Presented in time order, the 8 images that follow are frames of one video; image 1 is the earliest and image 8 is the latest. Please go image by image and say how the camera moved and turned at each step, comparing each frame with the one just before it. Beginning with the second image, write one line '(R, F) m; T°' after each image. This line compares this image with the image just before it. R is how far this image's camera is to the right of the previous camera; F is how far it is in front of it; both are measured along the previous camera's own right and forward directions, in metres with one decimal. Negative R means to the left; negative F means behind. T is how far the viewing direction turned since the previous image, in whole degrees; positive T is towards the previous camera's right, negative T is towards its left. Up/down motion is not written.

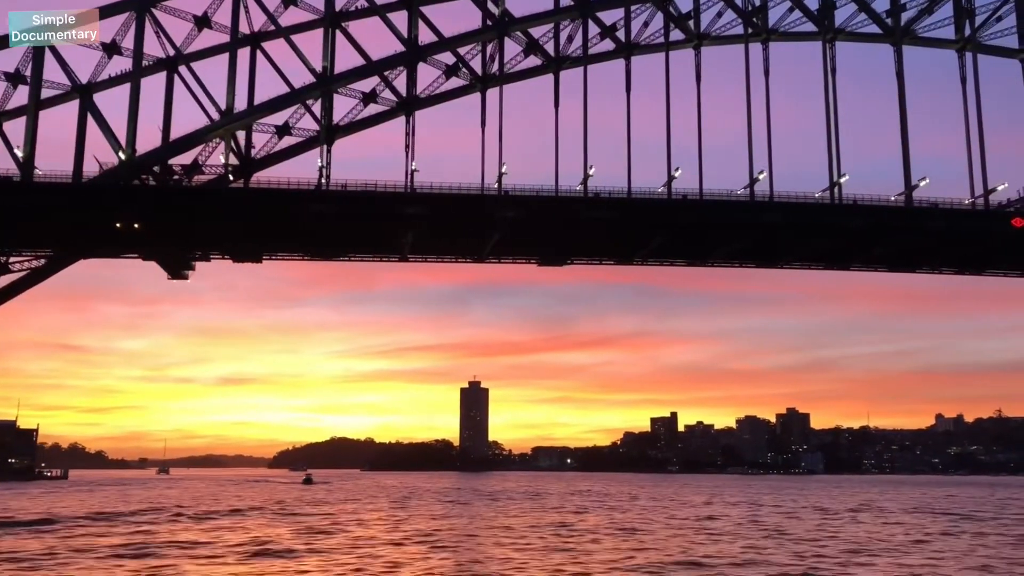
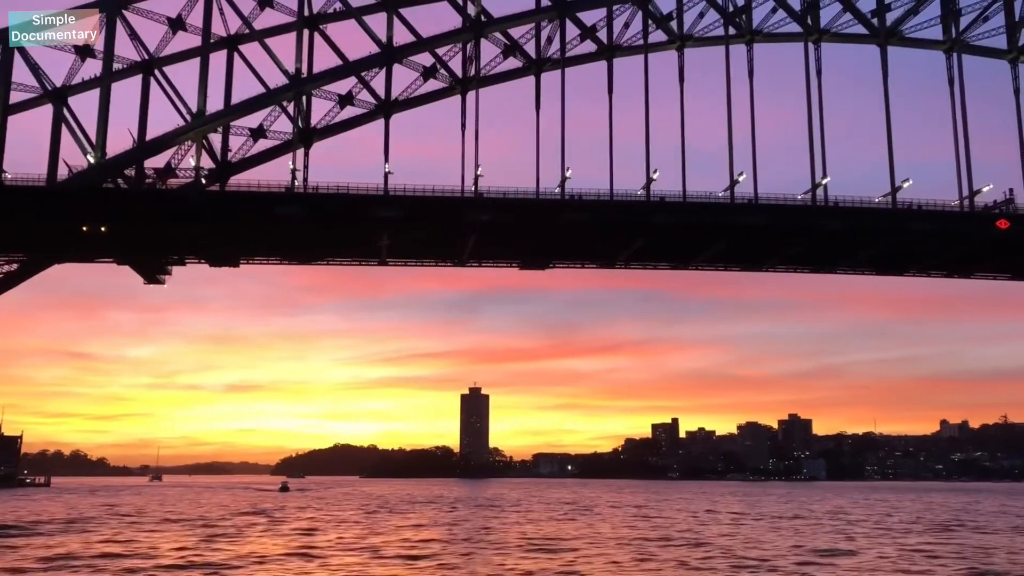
(+1.3, +0.6) m; 0°
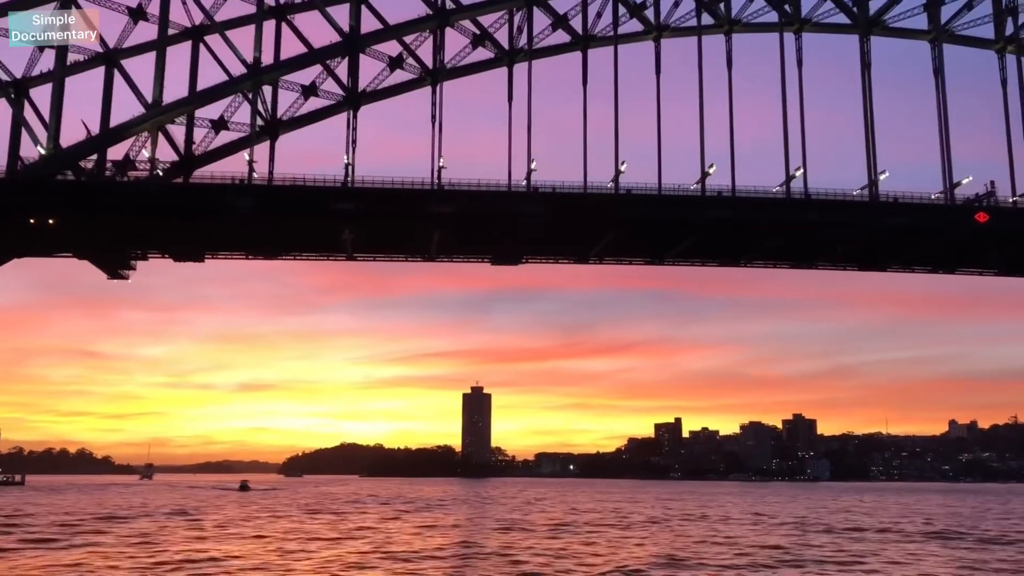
(+2.1, +1.1) m; -1°
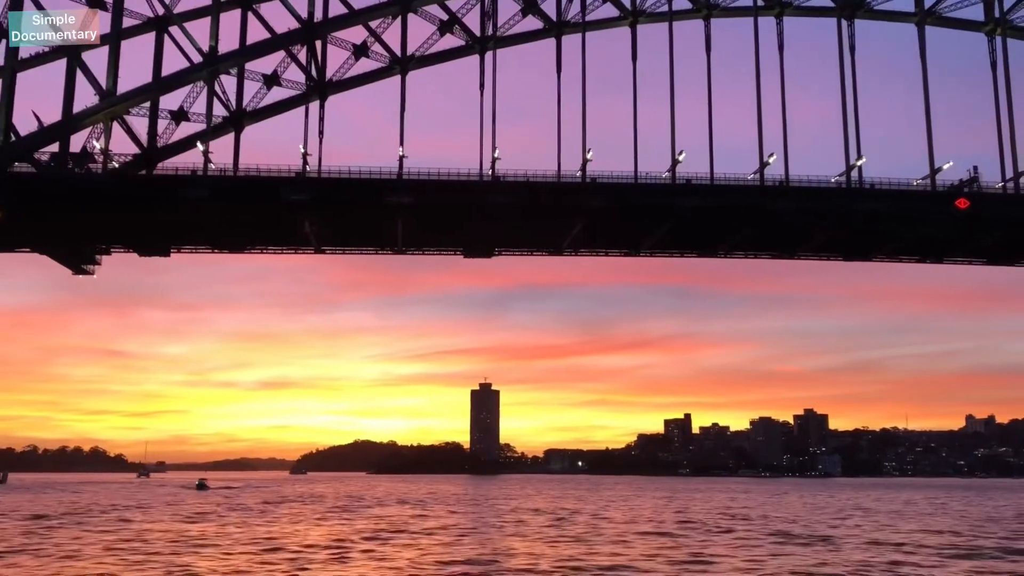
(+2.3, +1.2) m; -1°
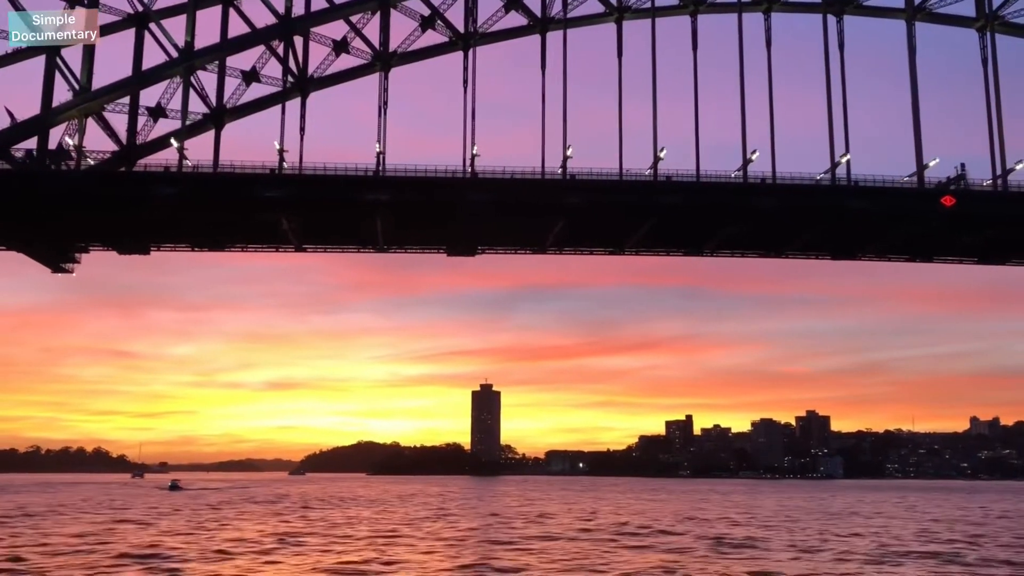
(+1.1, +0.5) m; 0°
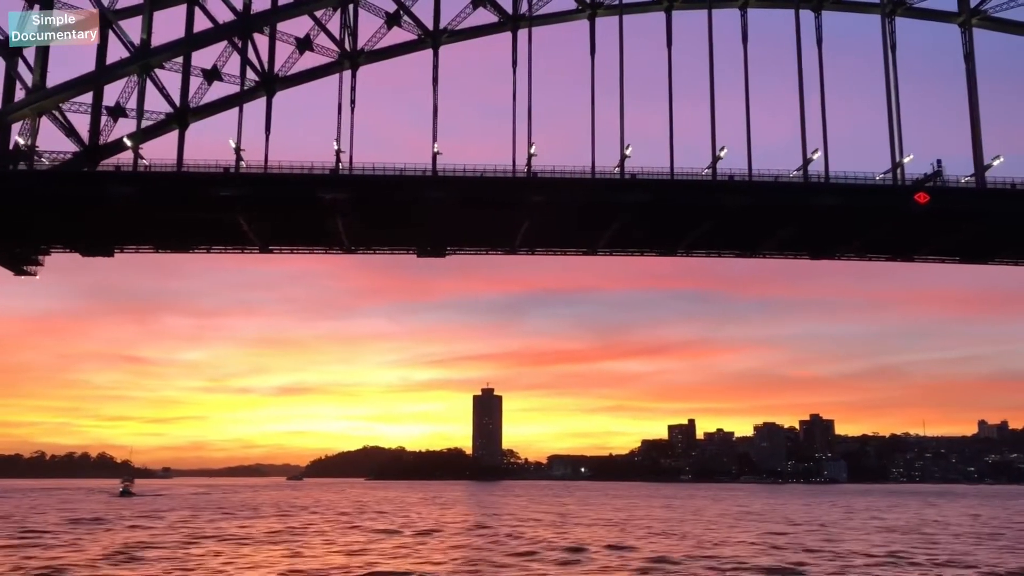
(+1.9, +0.9) m; -1°
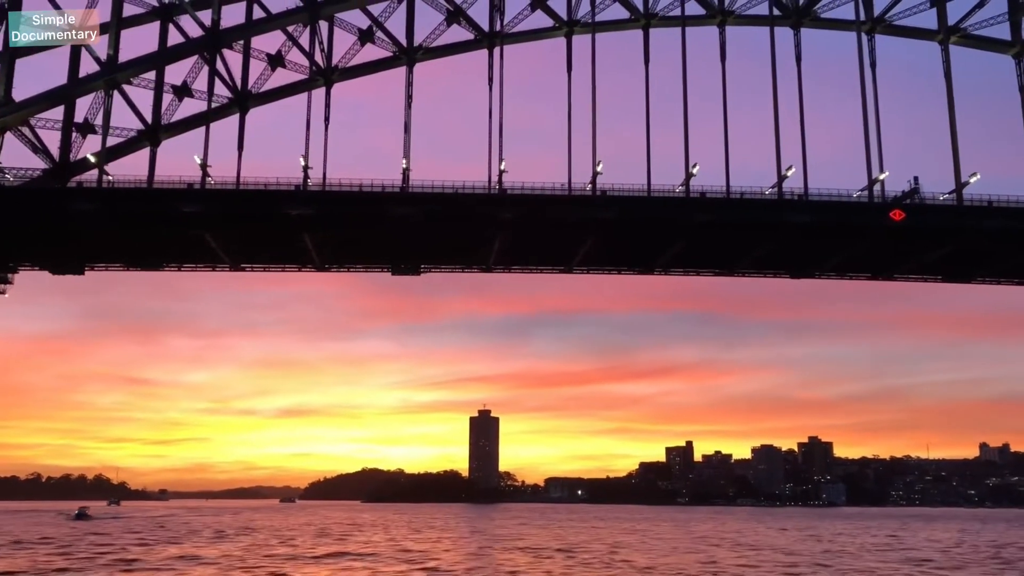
(+1.3, +0.6) m; 0°
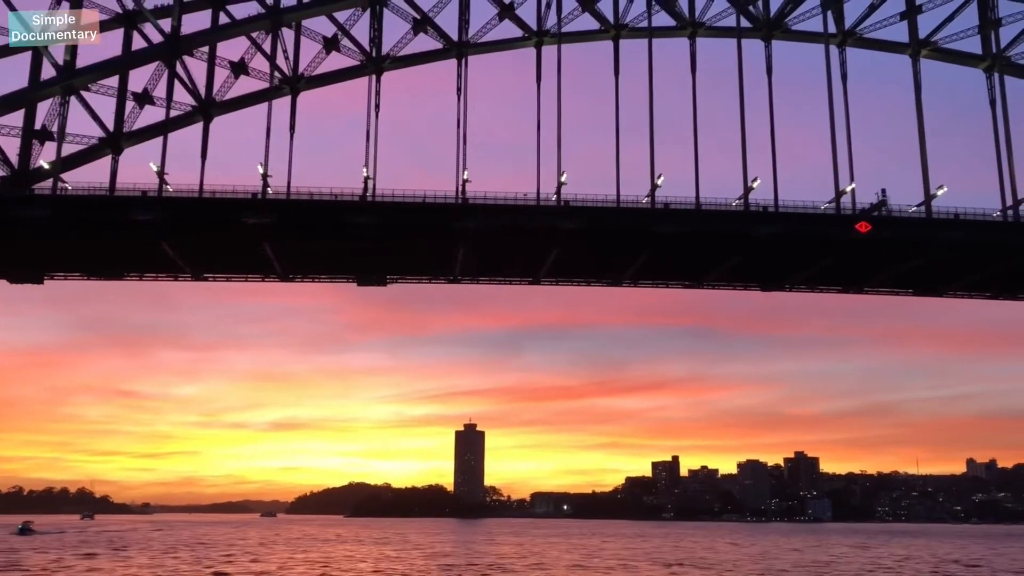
(+1.2, +0.6) m; 0°
